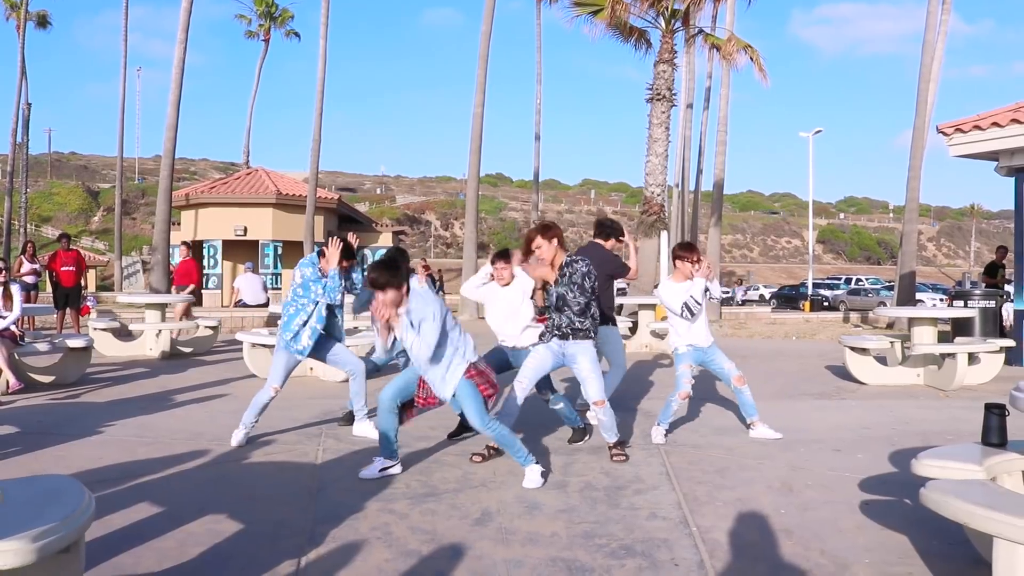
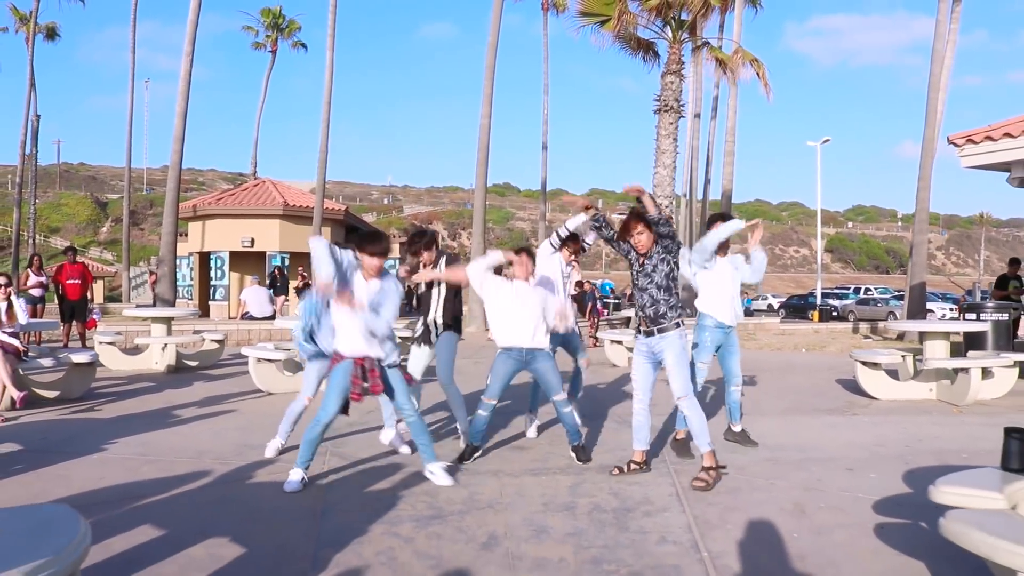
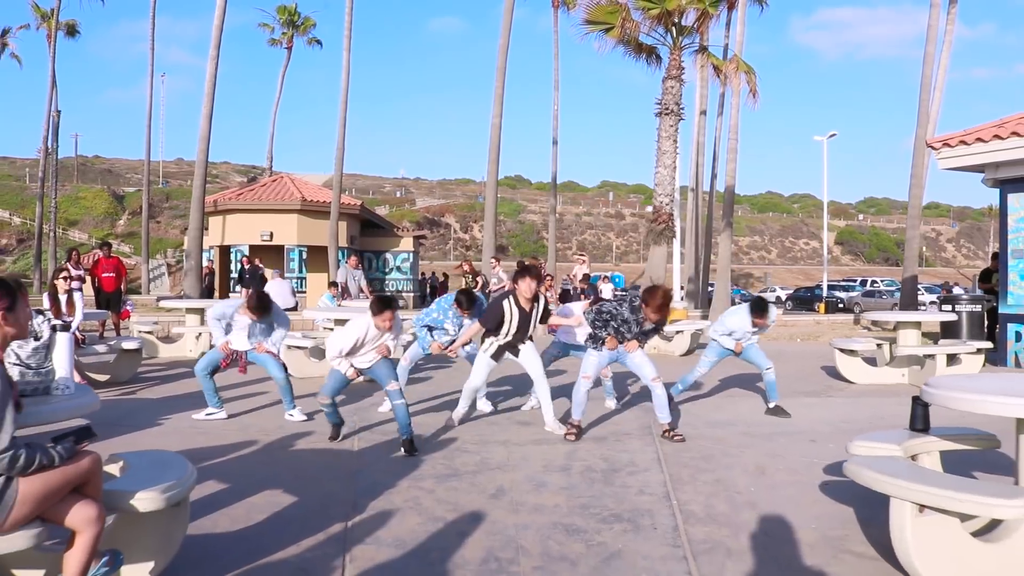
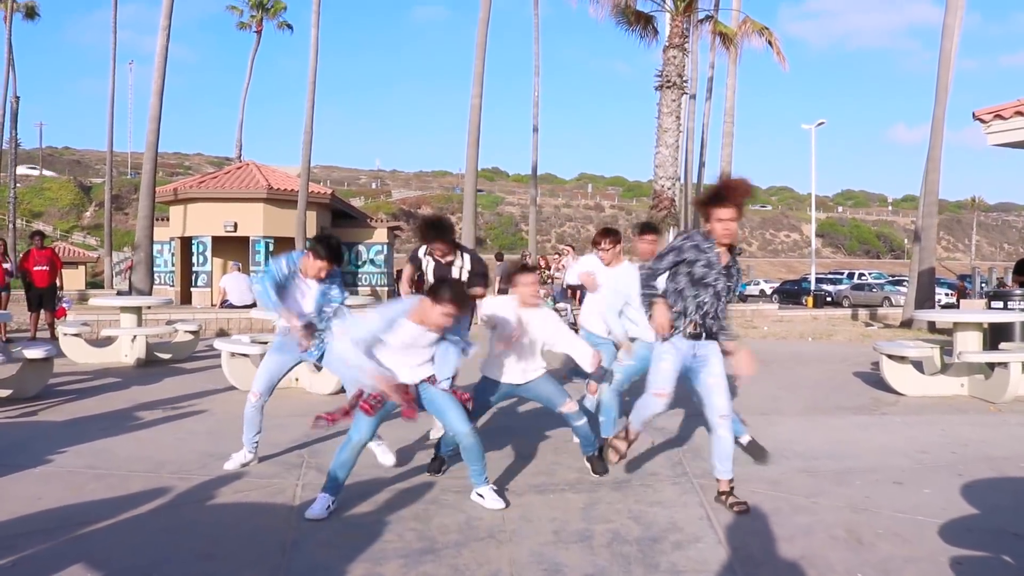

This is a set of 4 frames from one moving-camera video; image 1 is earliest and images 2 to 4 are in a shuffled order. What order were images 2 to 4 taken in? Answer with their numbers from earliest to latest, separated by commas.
4, 2, 3
